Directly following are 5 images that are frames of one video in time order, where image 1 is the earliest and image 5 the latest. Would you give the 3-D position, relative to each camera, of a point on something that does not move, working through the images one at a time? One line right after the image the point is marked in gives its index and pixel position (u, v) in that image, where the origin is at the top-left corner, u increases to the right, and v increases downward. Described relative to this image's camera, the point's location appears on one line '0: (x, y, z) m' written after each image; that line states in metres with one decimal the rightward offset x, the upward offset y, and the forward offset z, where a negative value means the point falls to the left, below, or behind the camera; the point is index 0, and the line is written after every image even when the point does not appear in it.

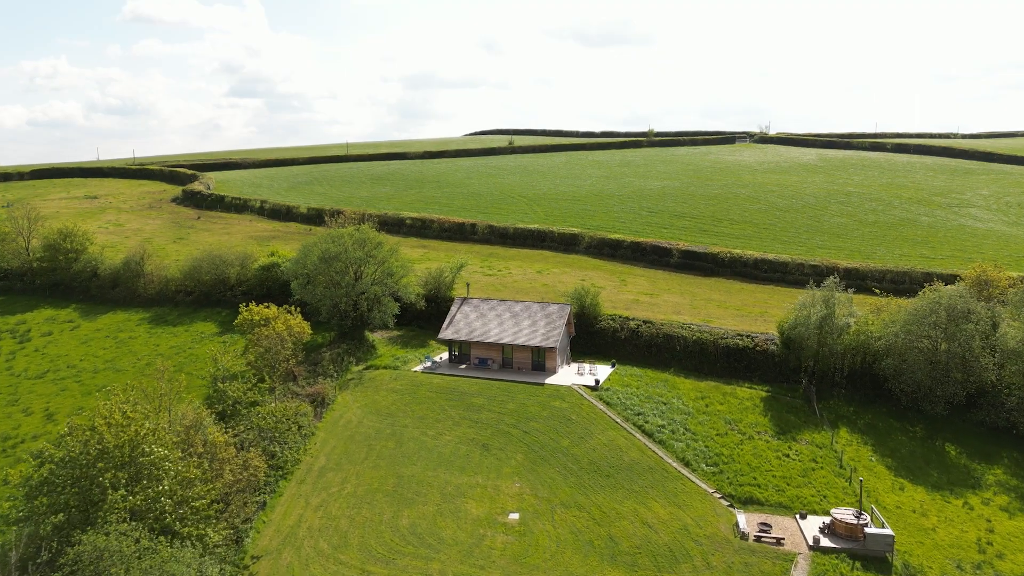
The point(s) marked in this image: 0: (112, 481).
0: (-11.1, -5.4, +19.7) m
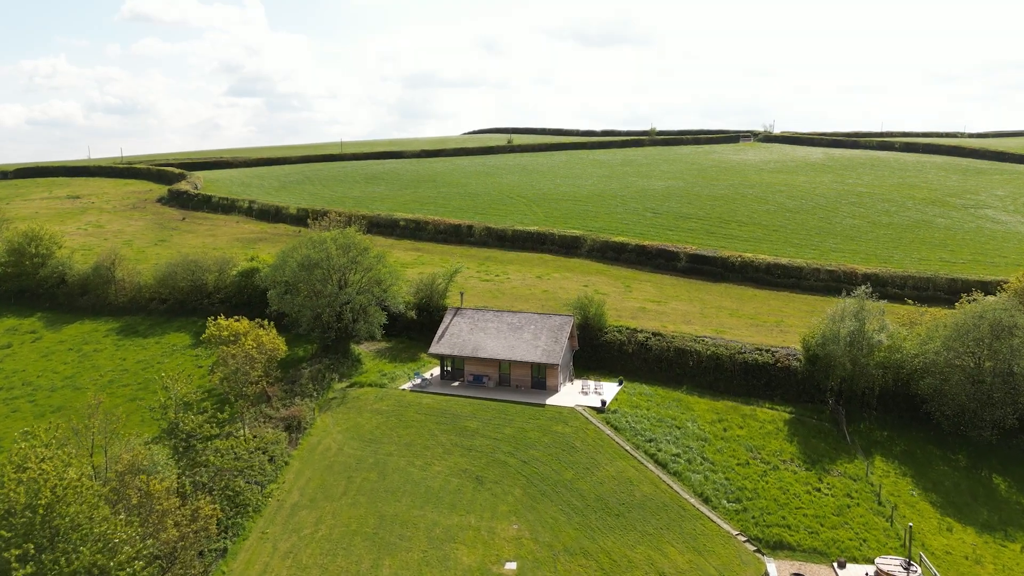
0: (-11.2, -6.0, +16.2) m
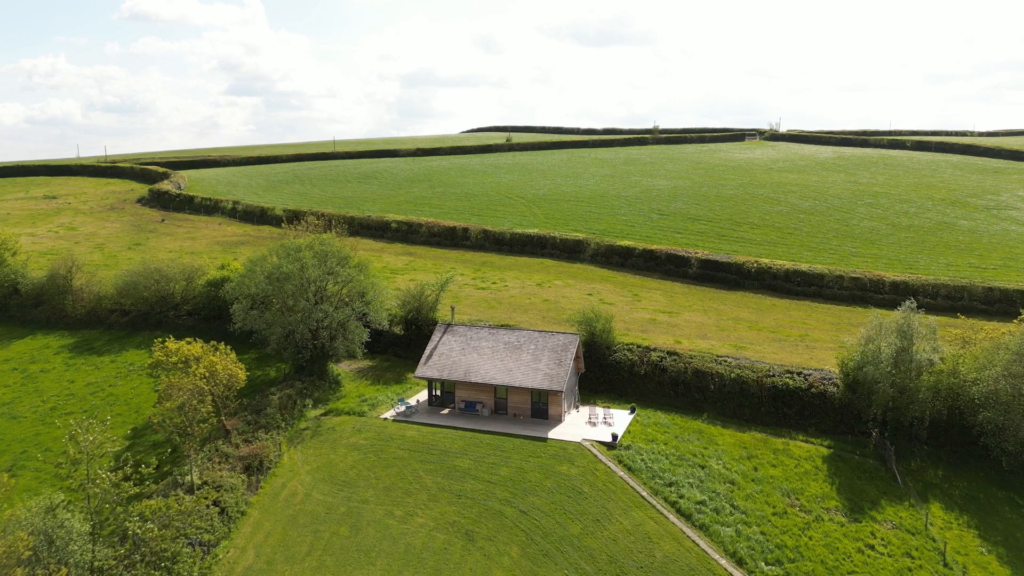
0: (-11.3, -6.6, +11.7) m
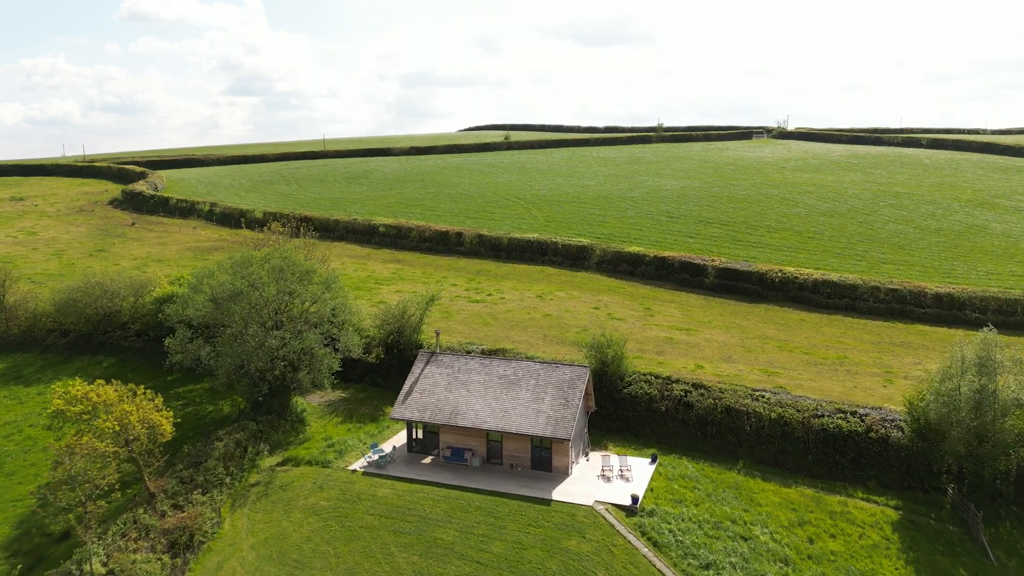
0: (-11.5, -7.5, +6.1) m
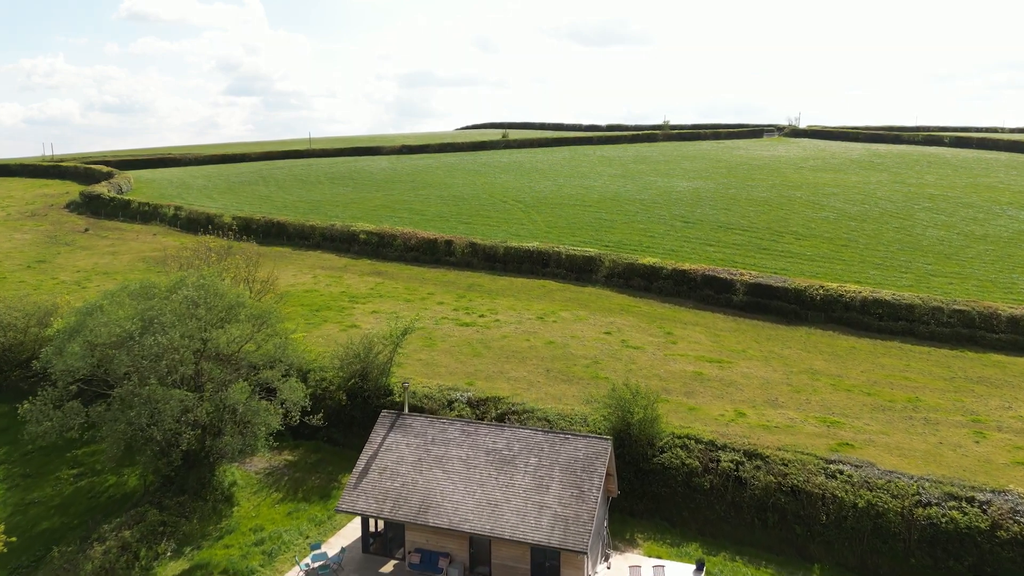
0: (-11.7, -8.7, -1.3) m
